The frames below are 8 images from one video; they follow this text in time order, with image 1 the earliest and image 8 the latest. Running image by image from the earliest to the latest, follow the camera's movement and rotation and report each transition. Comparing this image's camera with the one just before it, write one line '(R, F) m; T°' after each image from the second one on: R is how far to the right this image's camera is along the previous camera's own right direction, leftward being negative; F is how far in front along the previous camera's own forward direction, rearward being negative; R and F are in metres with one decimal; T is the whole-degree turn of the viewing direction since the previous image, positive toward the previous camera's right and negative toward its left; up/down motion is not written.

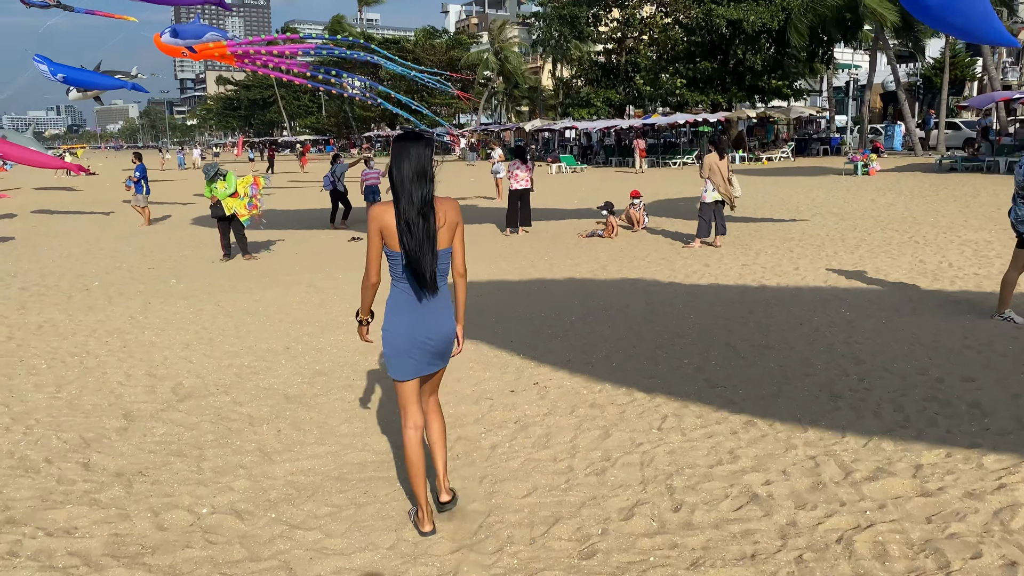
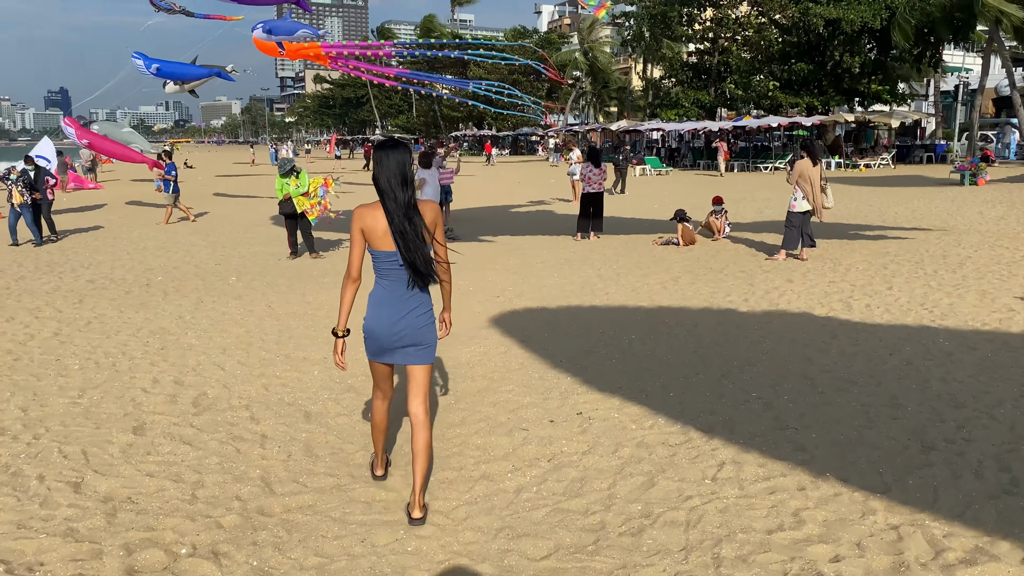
(+0.2, +0.5) m; -6°
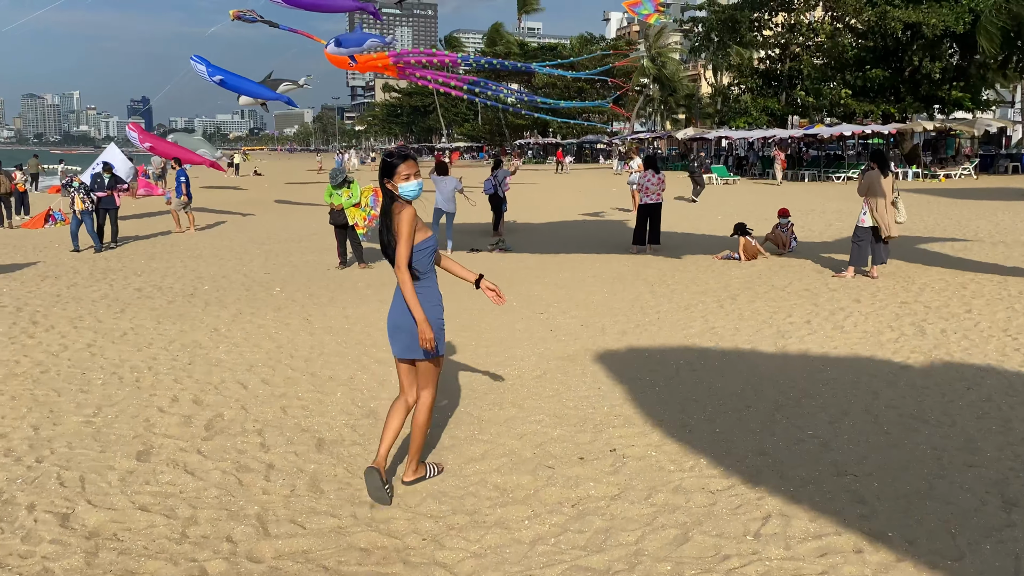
(+0.2, +0.4) m; -4°
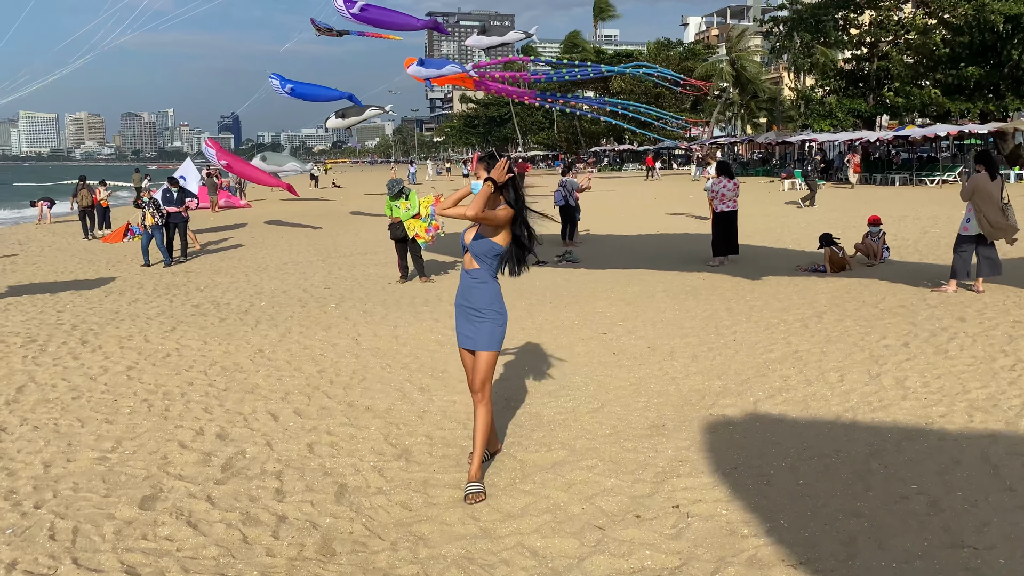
(+0.1, +0.6) m; -5°
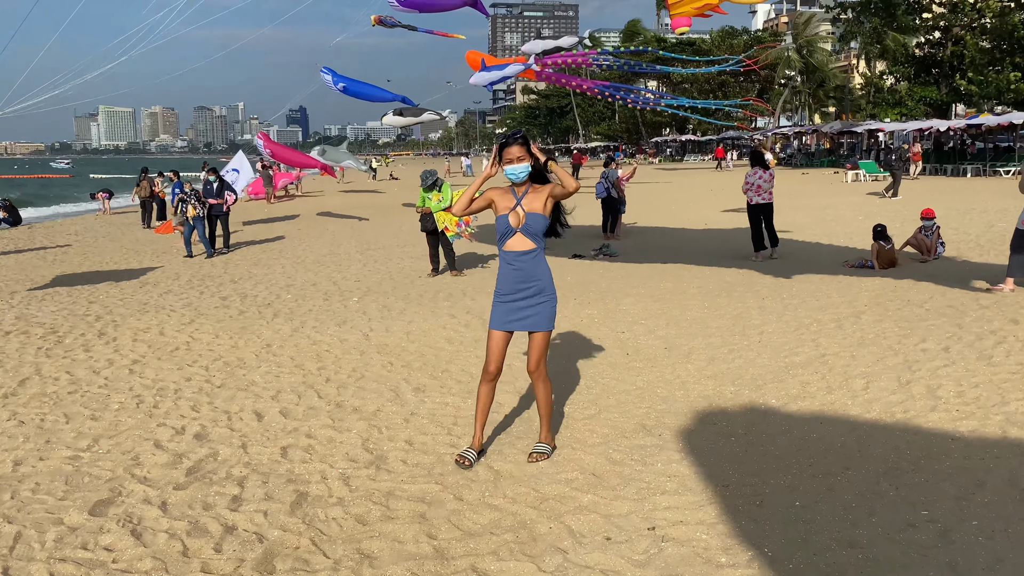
(+0.4, +0.3) m; -4°
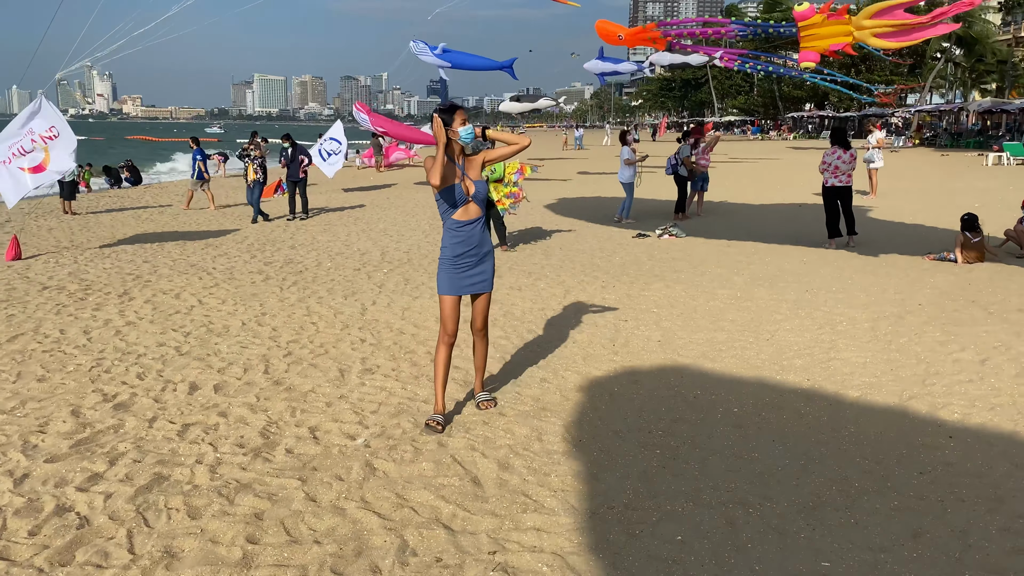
(+1.0, +0.5) m; -9°
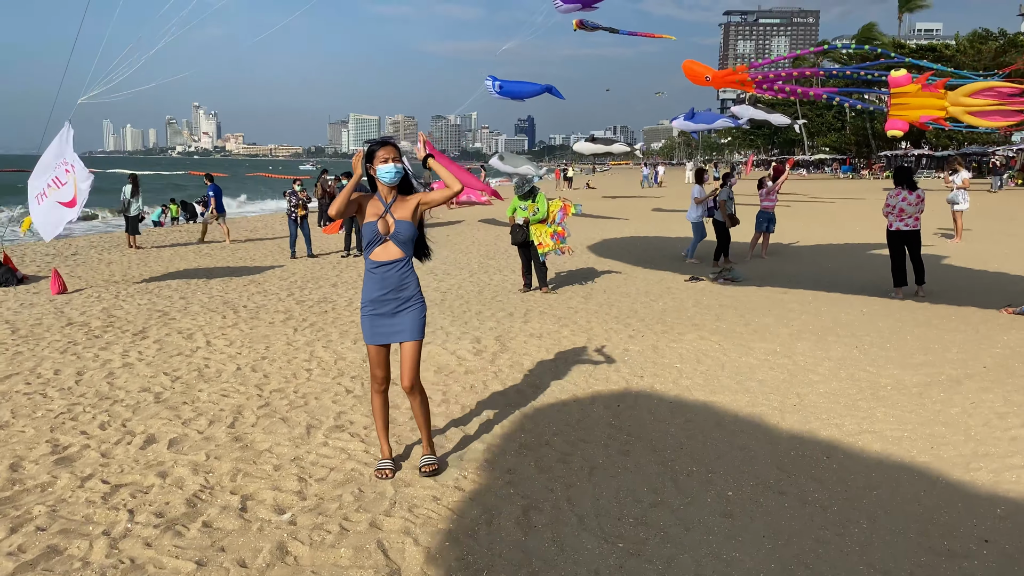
(+0.5, +0.5) m; -6°
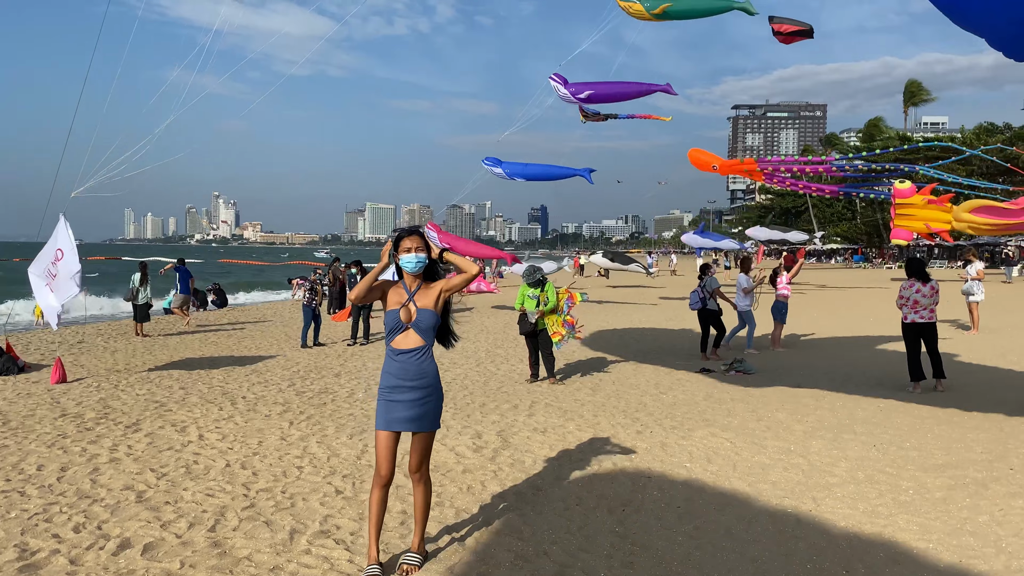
(+0.1, +0.2) m; -1°
